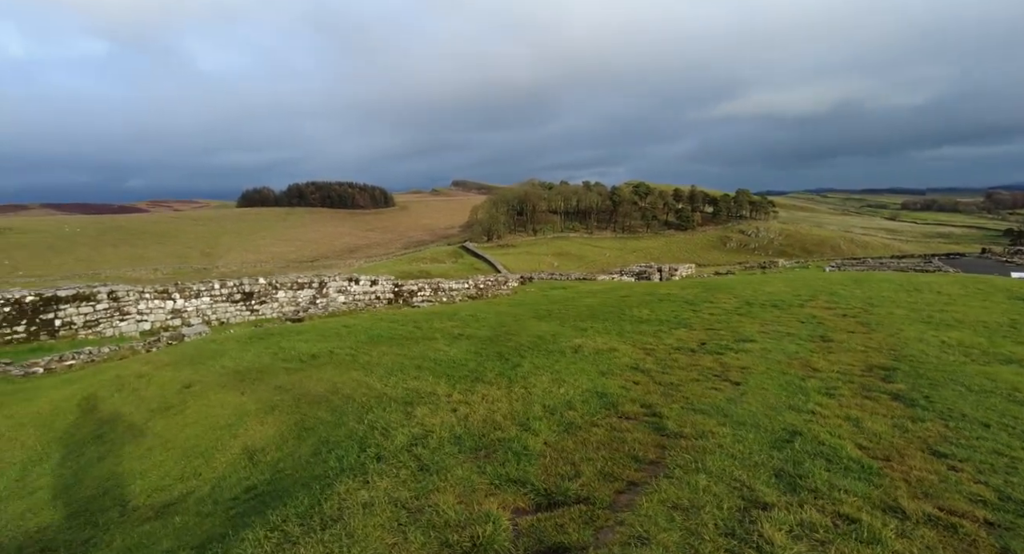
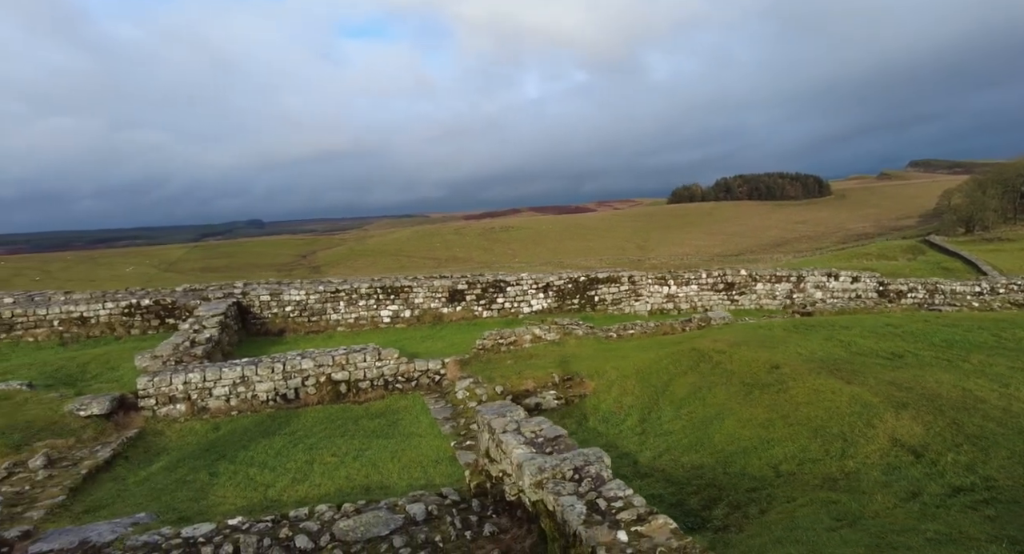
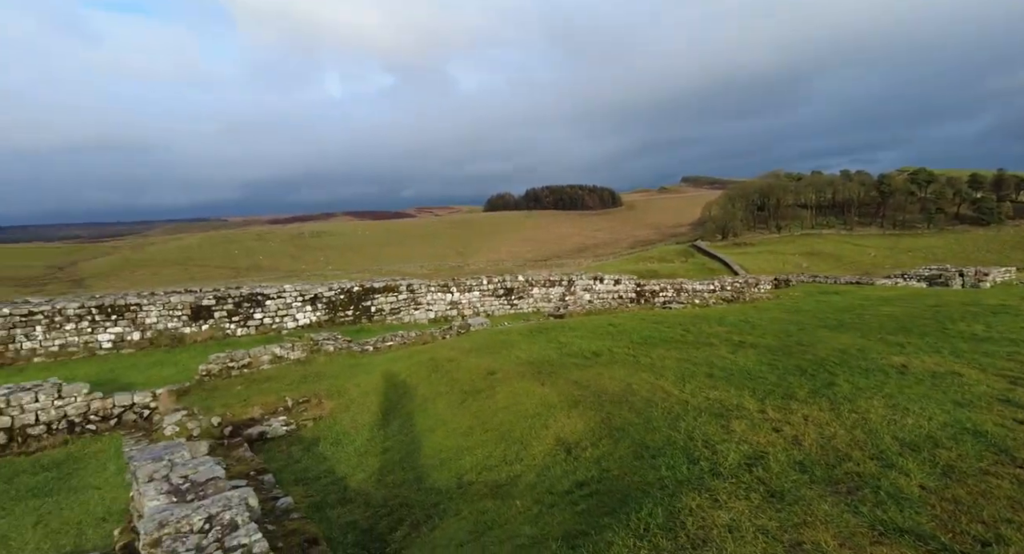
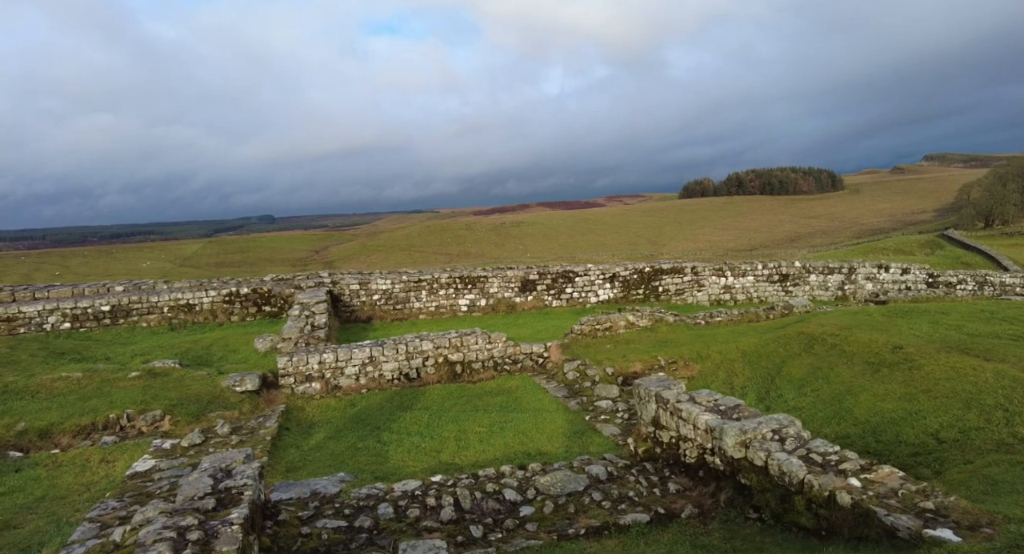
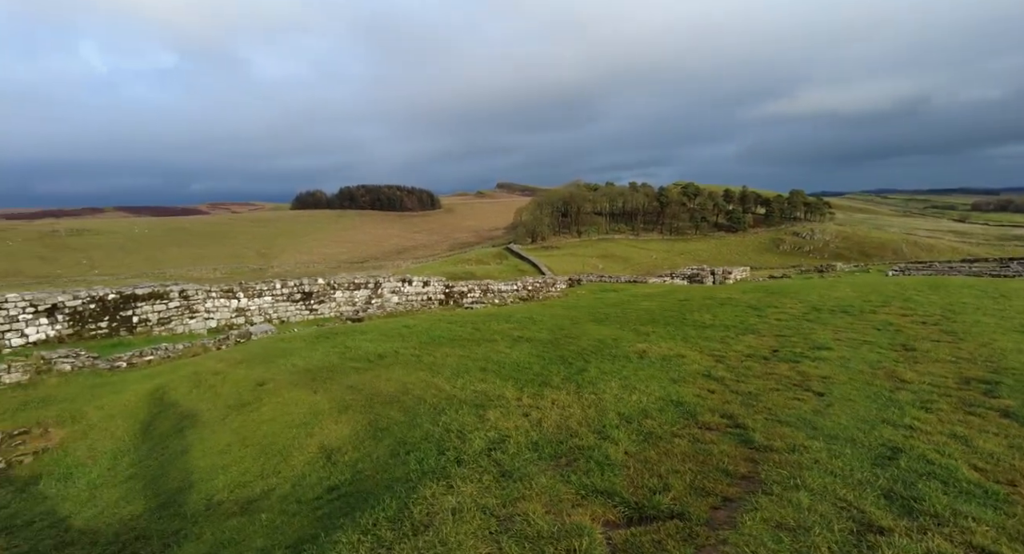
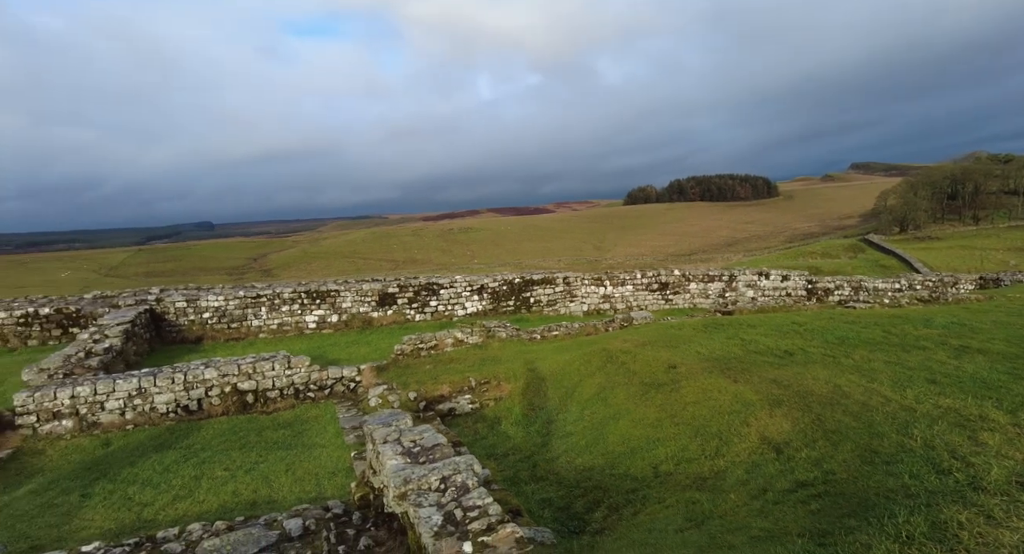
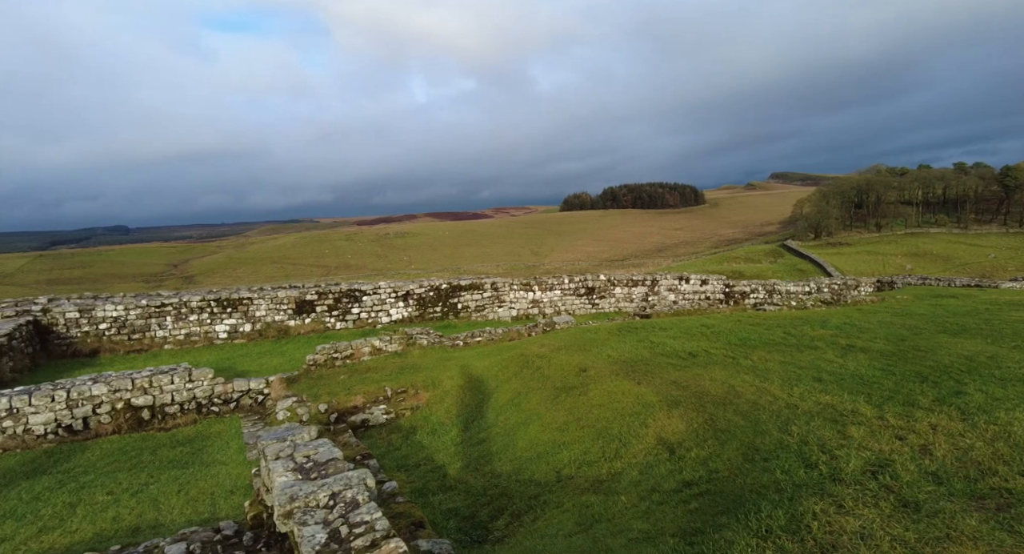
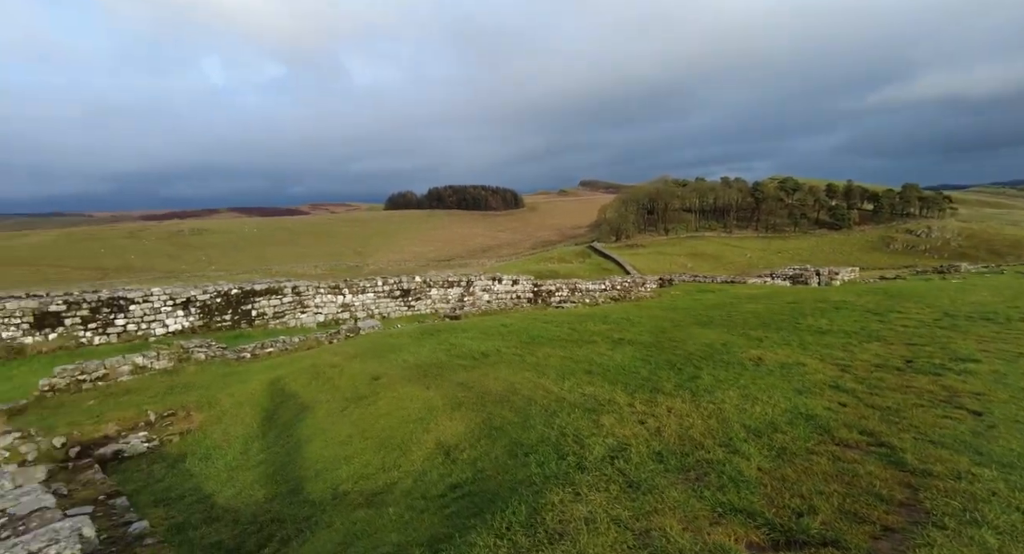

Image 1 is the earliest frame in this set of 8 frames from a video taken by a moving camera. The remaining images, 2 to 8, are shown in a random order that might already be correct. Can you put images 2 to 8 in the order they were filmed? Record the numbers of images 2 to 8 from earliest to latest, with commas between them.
5, 8, 3, 7, 6, 2, 4
